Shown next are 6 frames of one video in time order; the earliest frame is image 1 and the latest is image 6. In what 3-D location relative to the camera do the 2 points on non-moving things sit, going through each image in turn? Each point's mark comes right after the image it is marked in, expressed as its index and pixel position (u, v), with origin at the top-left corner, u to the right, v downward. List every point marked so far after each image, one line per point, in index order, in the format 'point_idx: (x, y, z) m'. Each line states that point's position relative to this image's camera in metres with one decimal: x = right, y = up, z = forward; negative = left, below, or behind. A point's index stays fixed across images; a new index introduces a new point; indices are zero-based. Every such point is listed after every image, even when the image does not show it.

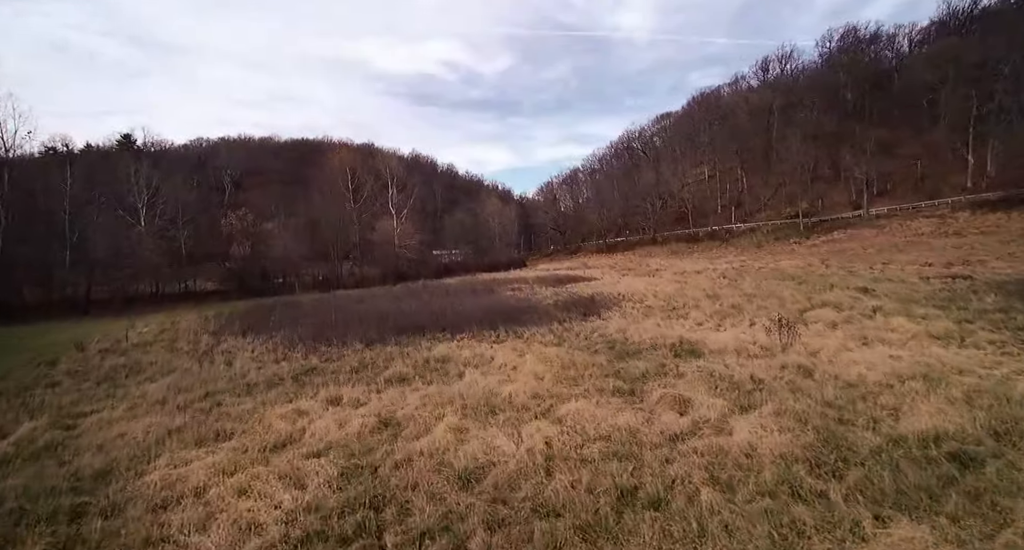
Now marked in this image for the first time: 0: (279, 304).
0: (-8.6, -1.0, +19.4) m
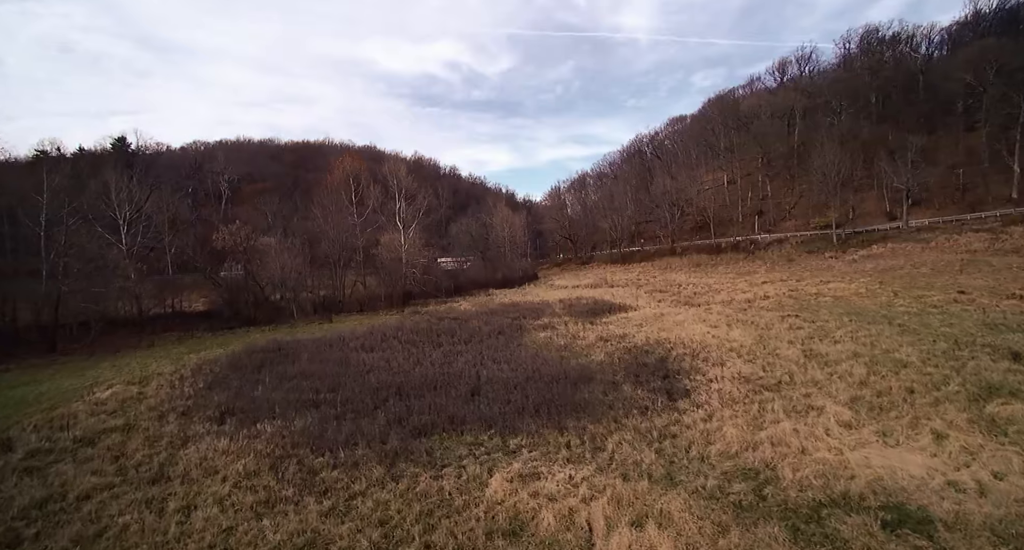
0: (-7.5, -2.2, +16.5) m
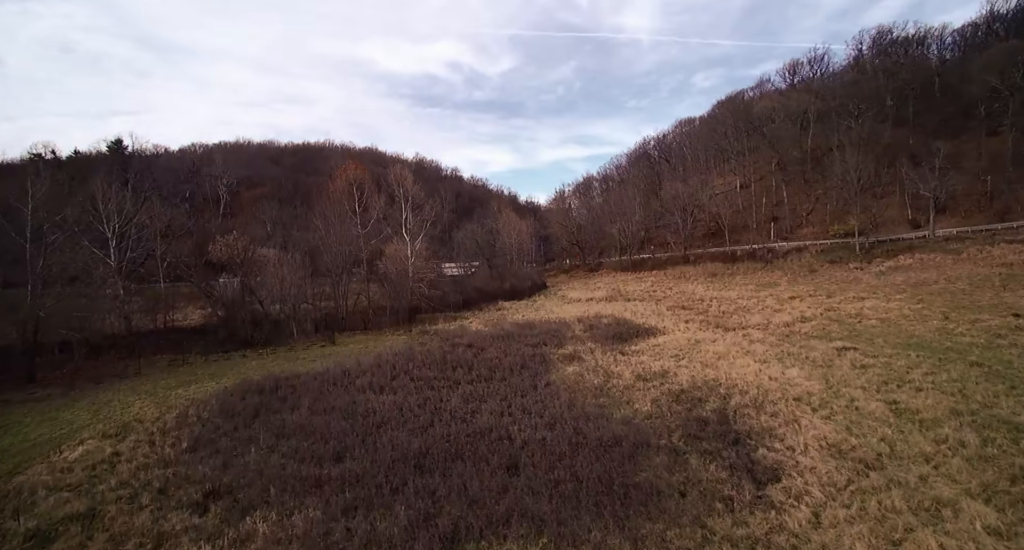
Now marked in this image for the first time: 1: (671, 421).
0: (-6.8, -3.1, +14.8) m
1: (+3.1, -2.9, +10.2) m
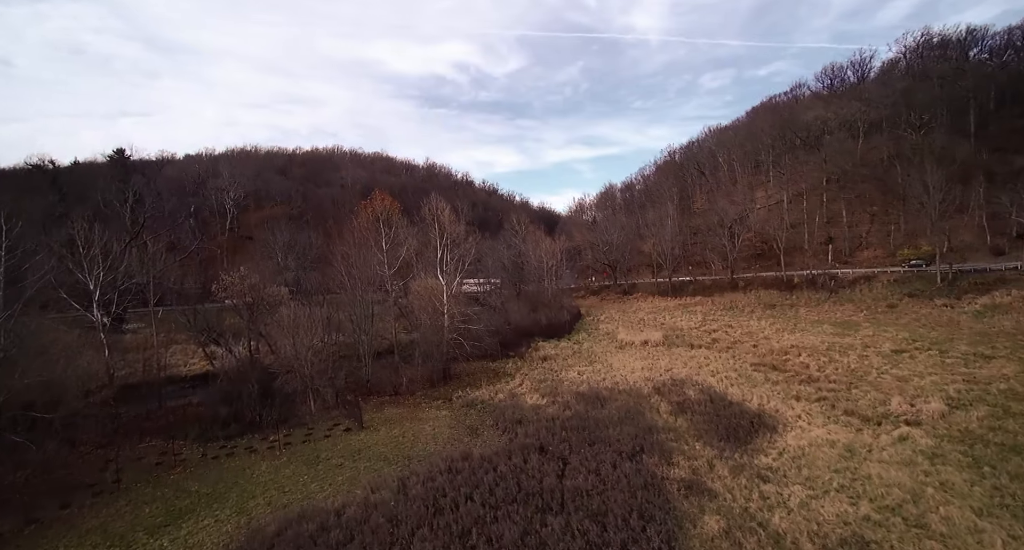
0: (-4.4, -5.4, +10.5) m
1: (+5.5, -5.2, +5.8) m
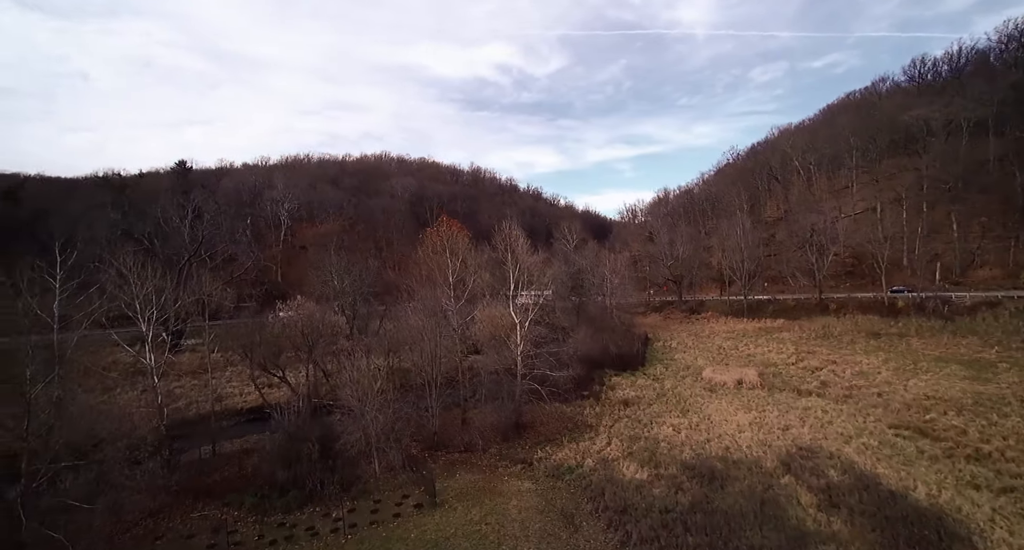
0: (-2.0, -7.0, +7.9) m
1: (+7.5, -6.9, +2.4) m
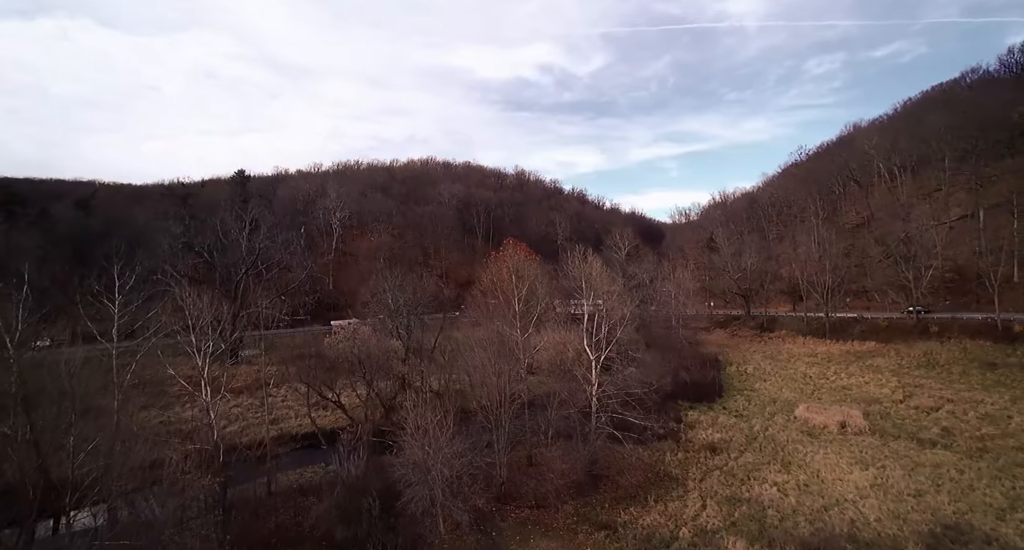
0: (-0.3, -8.2, +5.8) m
1: (+8.7, -8.1, -0.4) m
